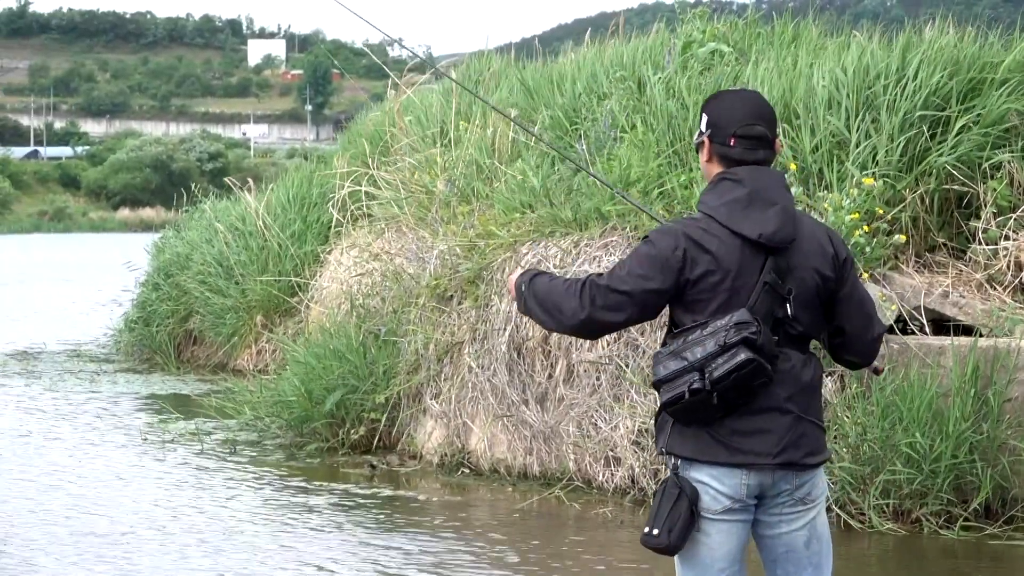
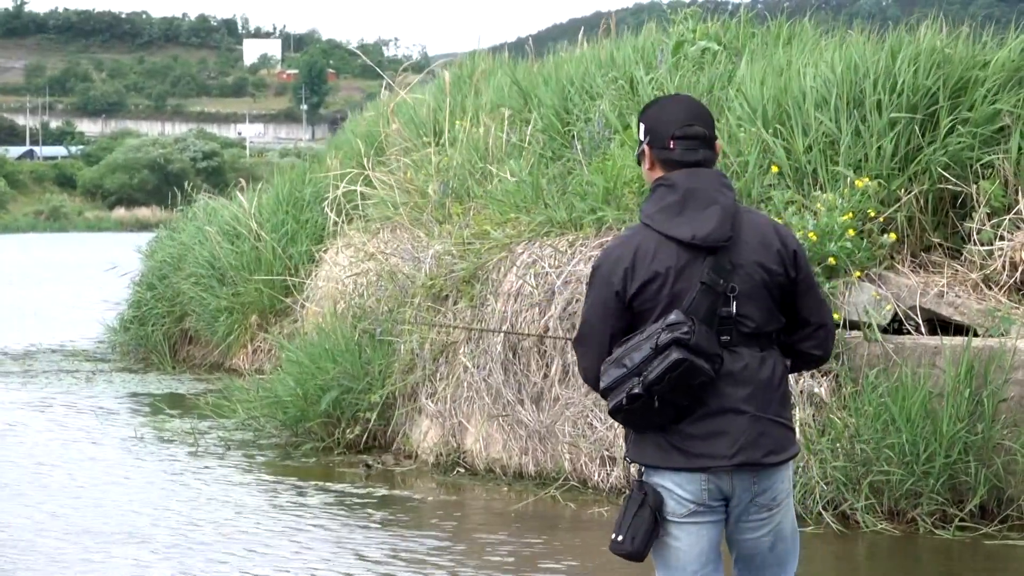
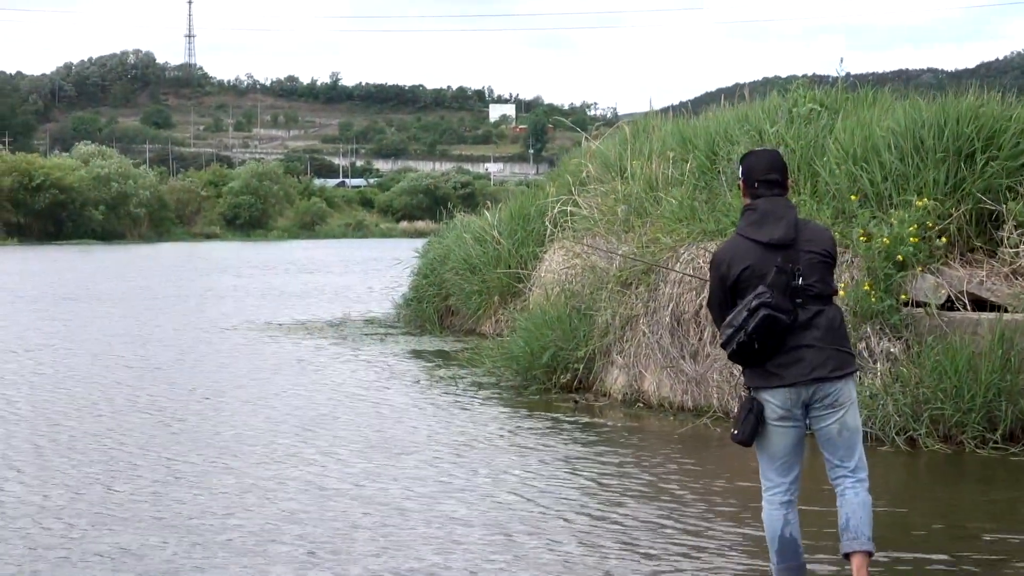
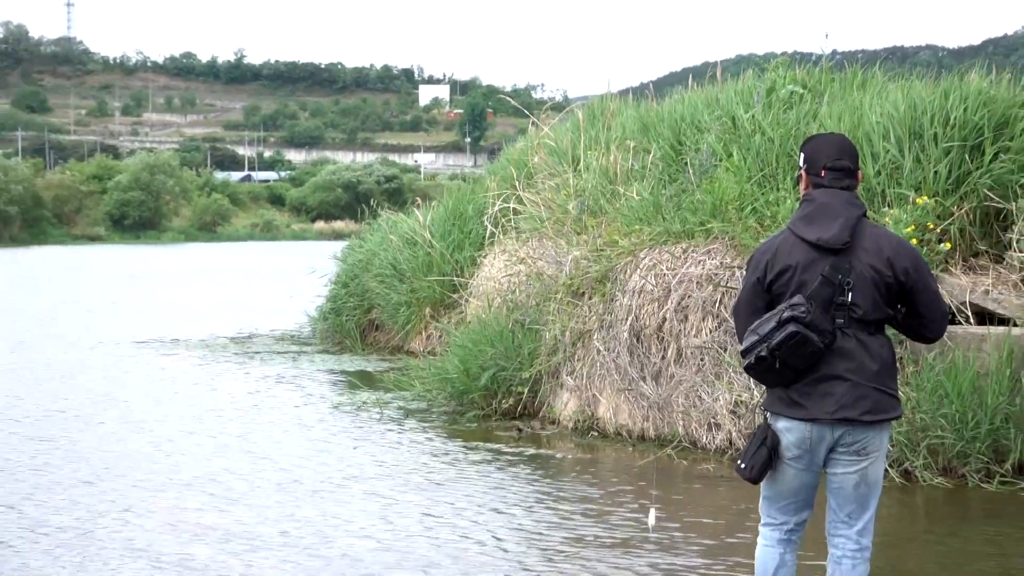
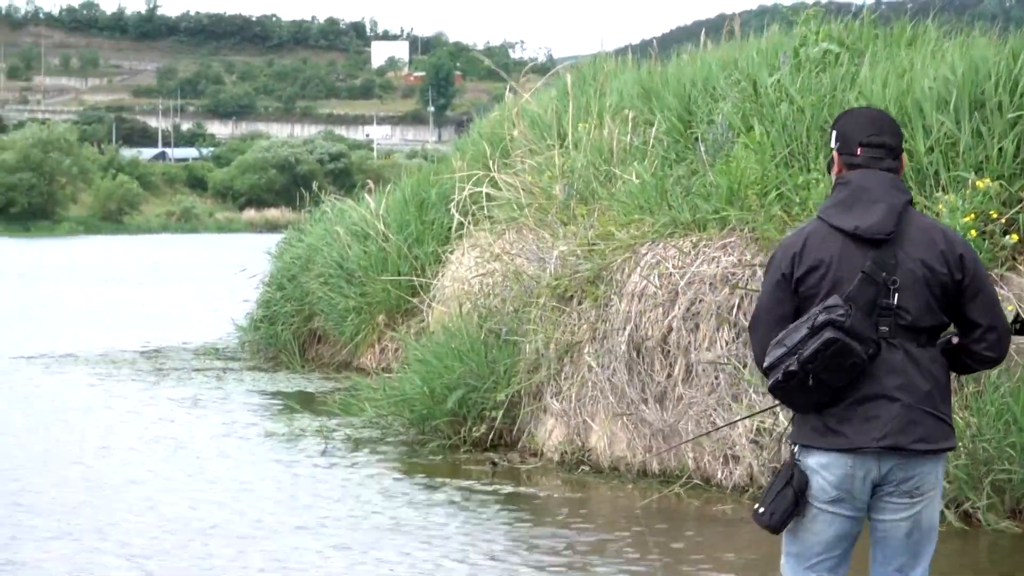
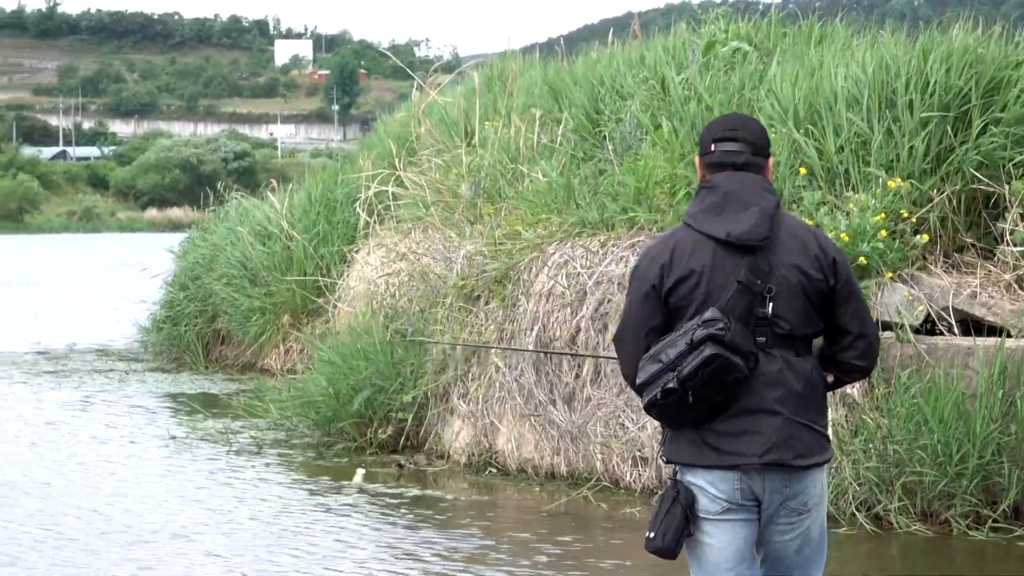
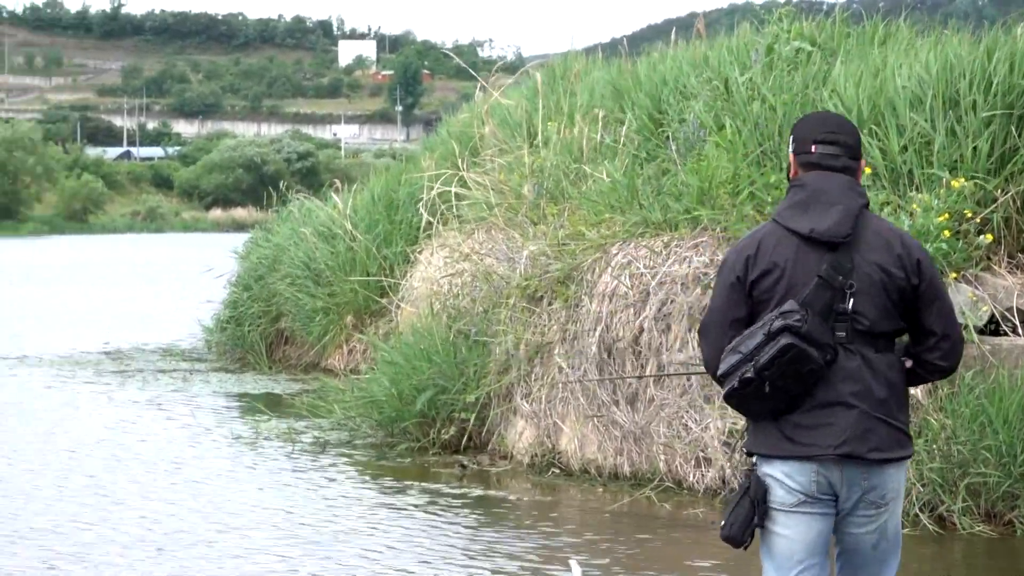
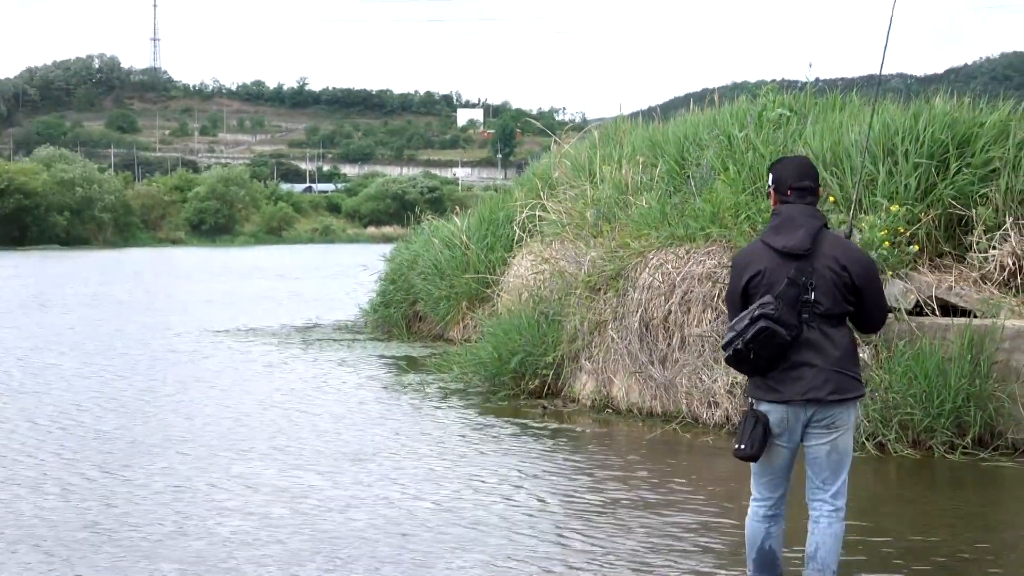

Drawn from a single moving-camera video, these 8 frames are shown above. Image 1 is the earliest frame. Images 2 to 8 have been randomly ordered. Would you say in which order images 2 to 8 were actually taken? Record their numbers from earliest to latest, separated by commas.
2, 6, 7, 5, 4, 8, 3
